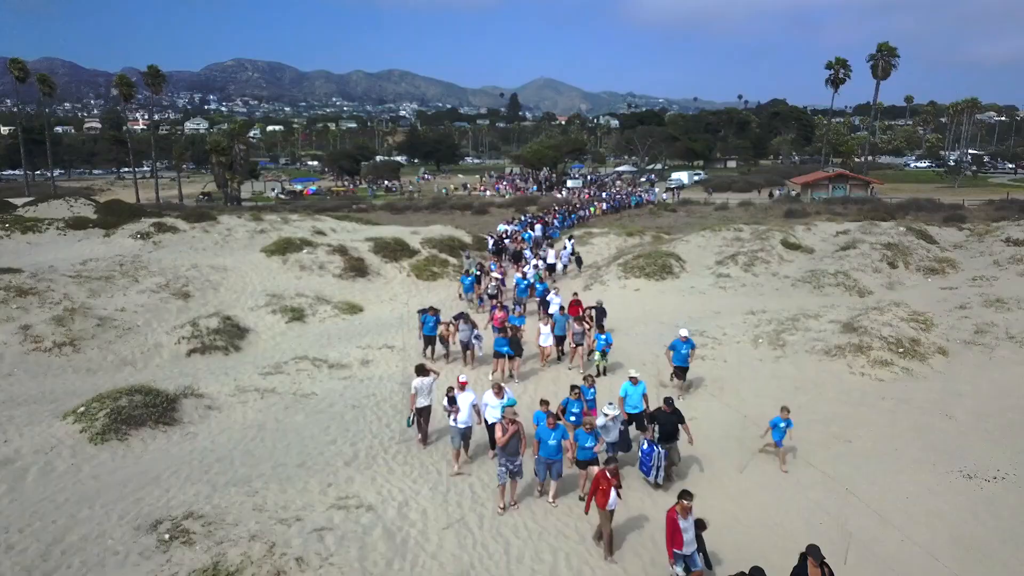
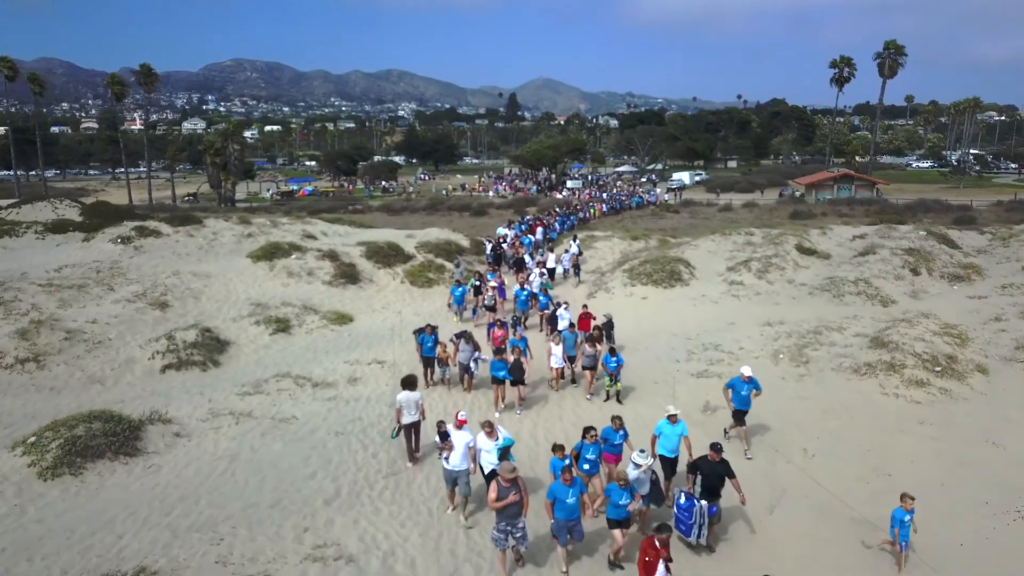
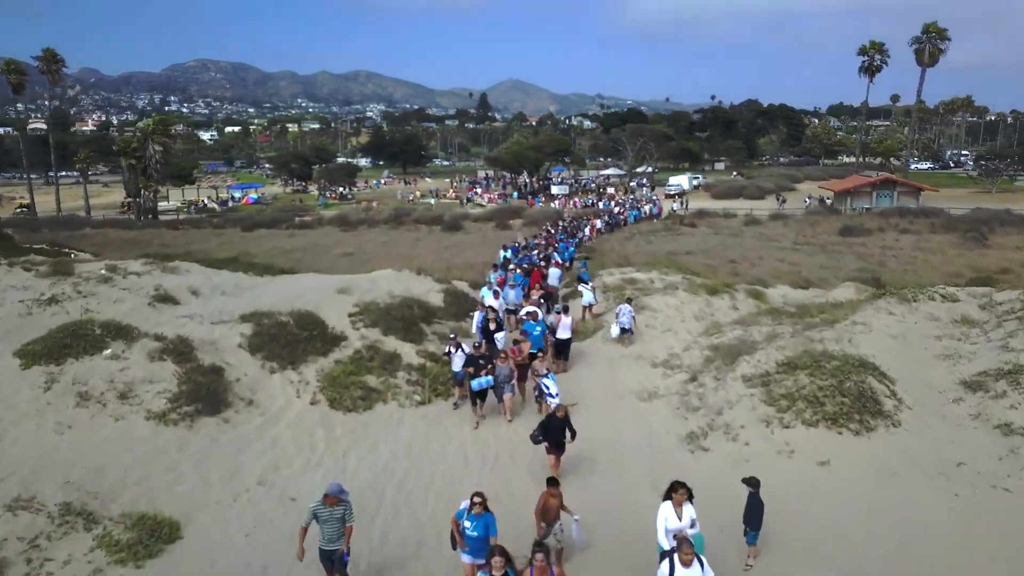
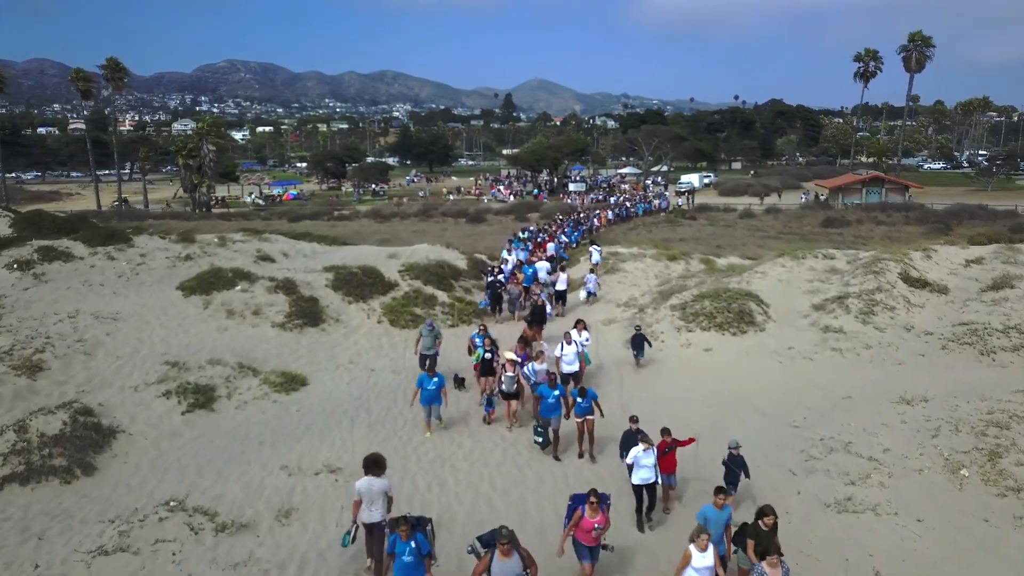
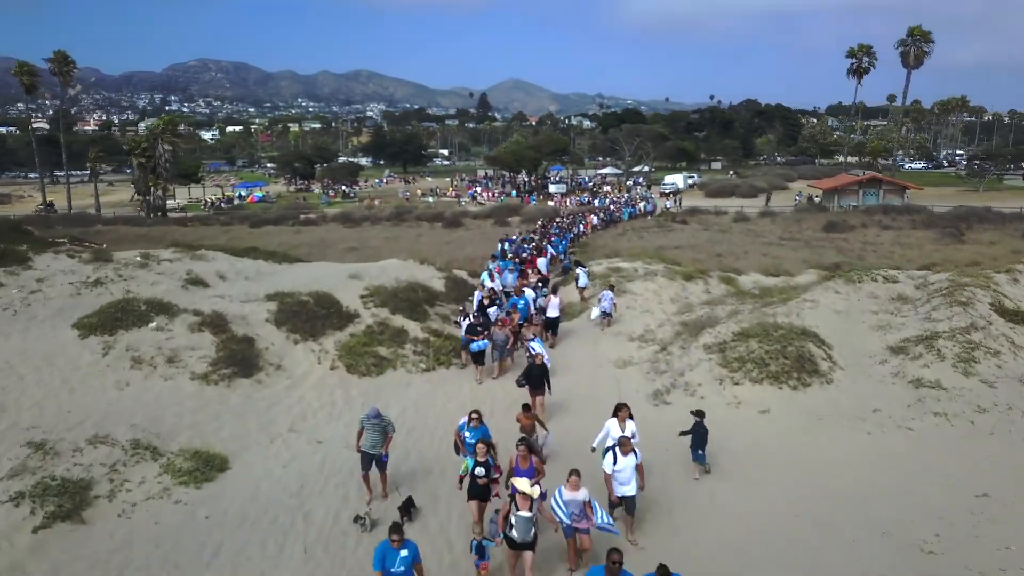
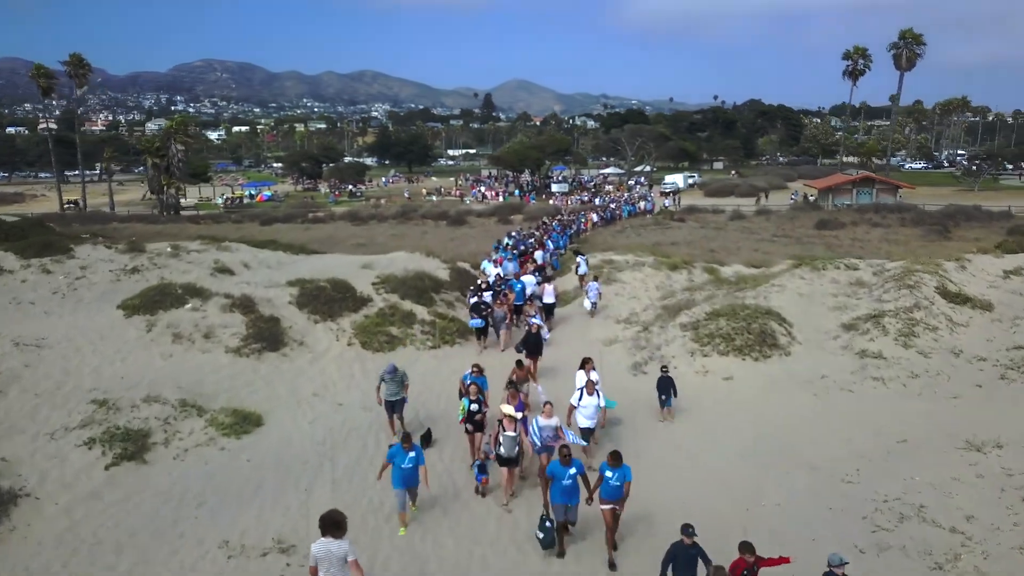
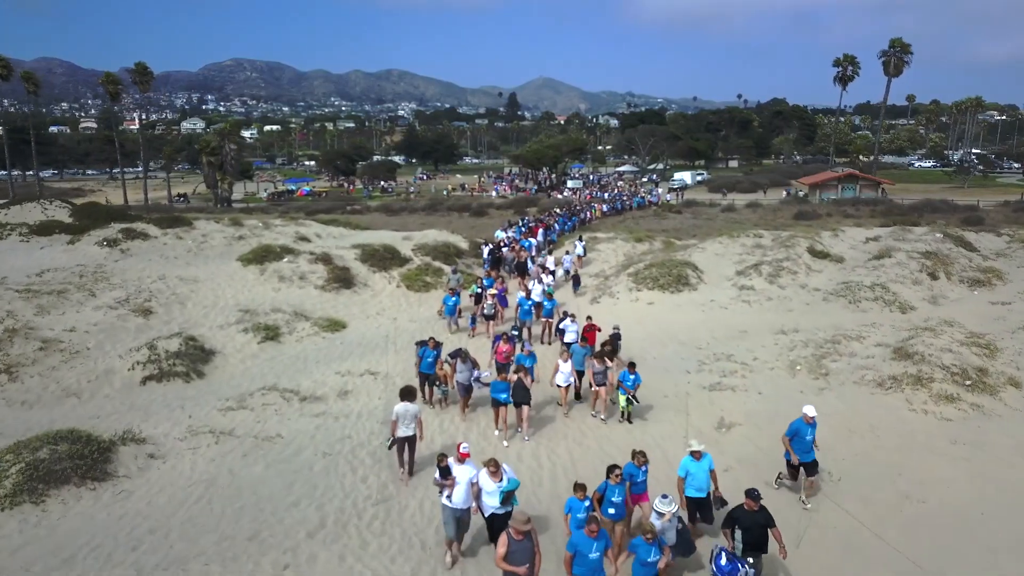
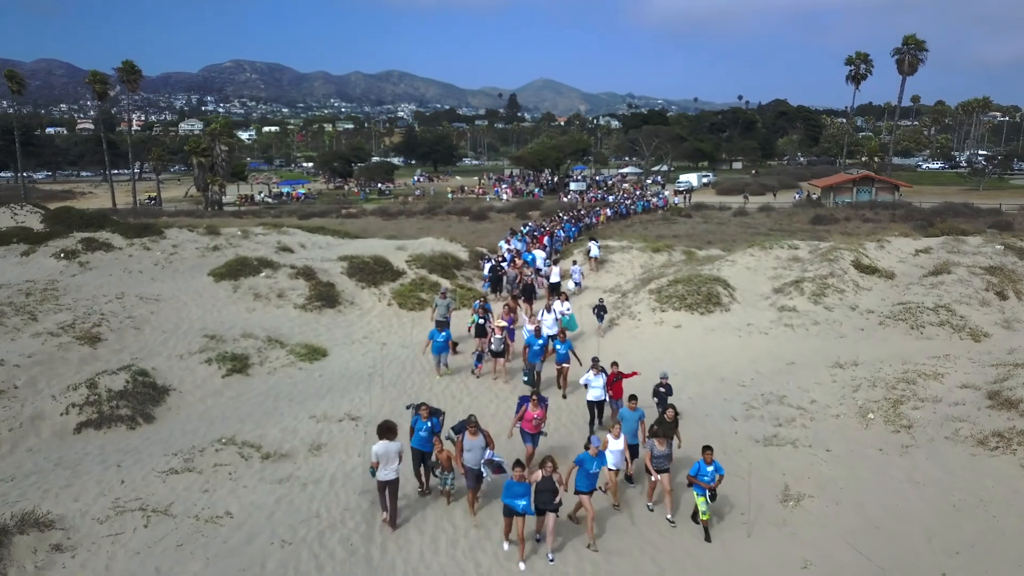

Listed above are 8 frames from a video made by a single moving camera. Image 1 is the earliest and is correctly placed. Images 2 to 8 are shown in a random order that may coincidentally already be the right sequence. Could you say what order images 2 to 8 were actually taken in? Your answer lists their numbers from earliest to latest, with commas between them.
2, 7, 8, 4, 6, 5, 3
